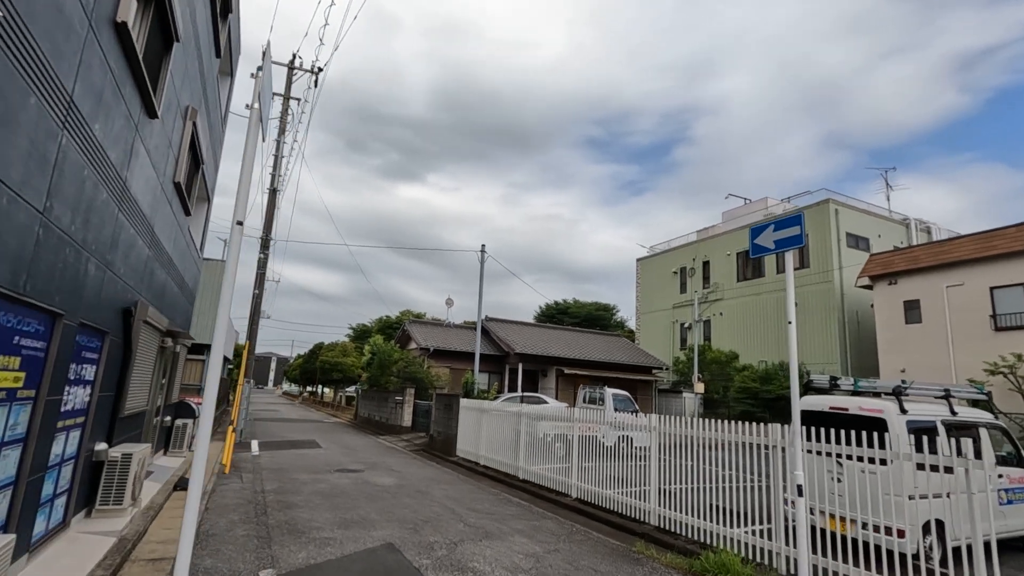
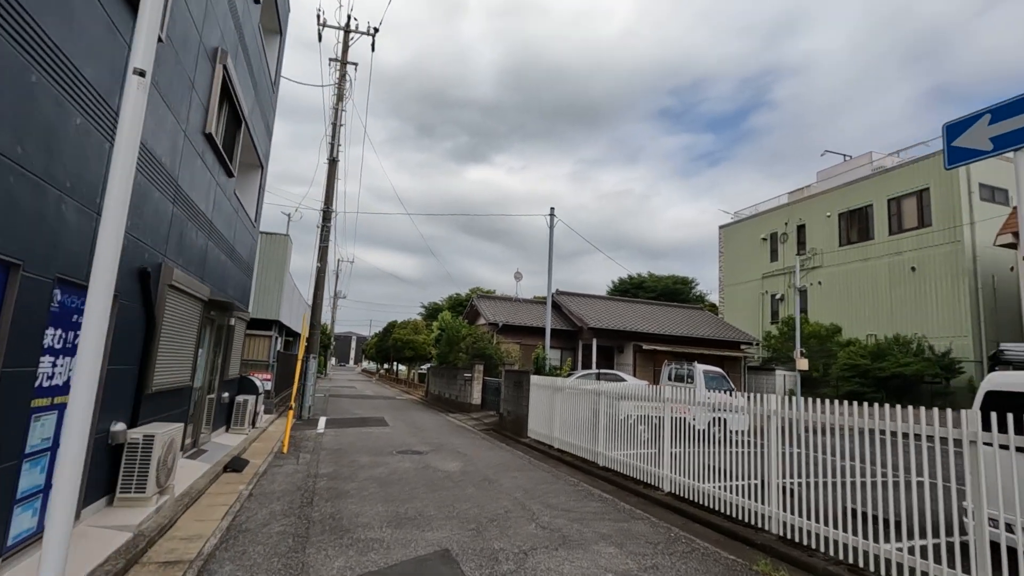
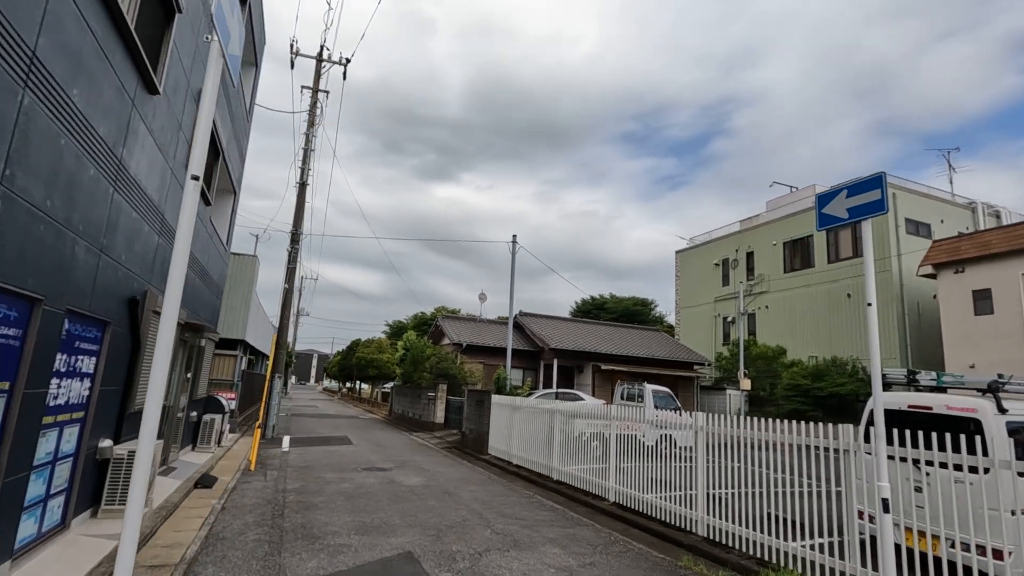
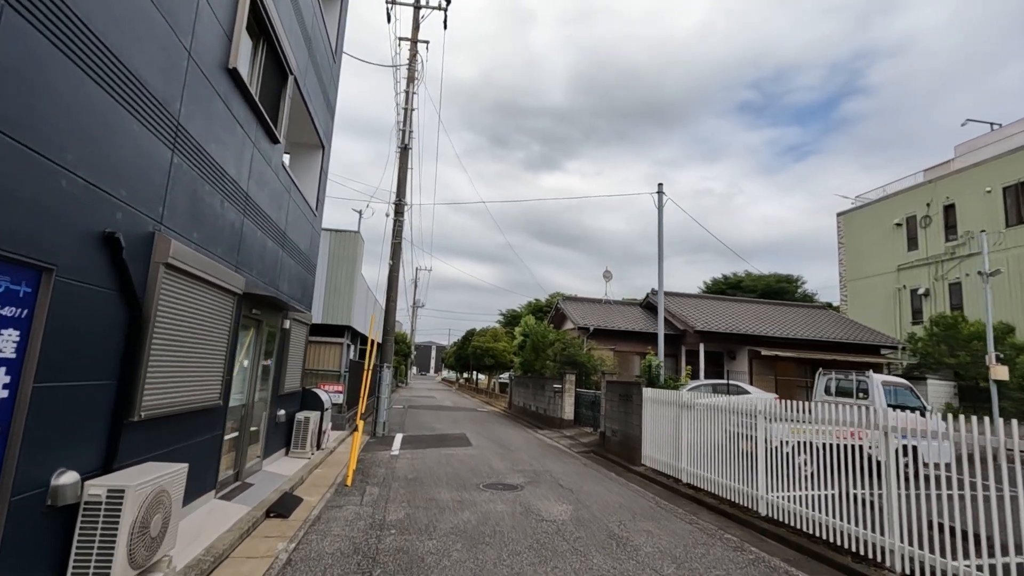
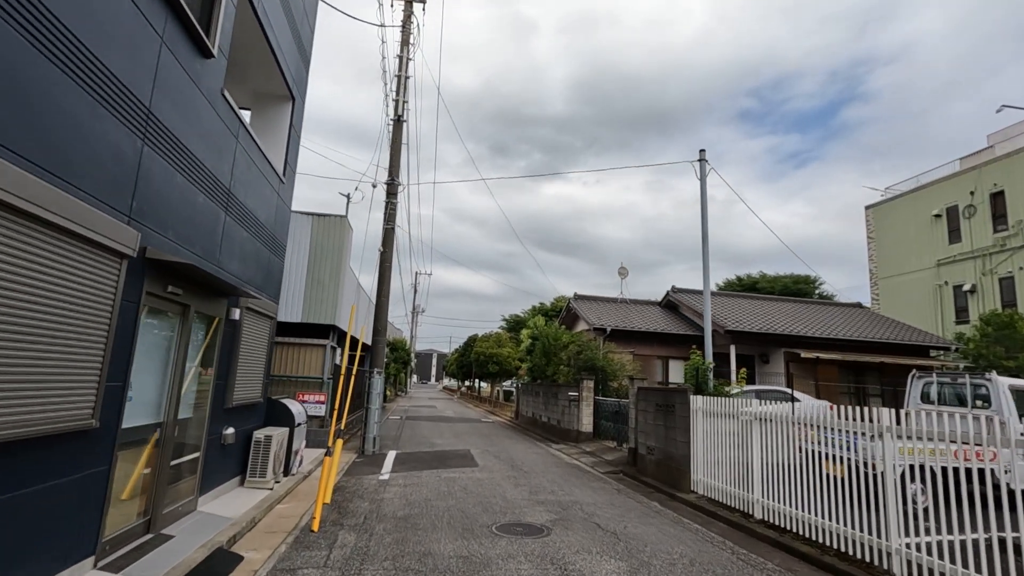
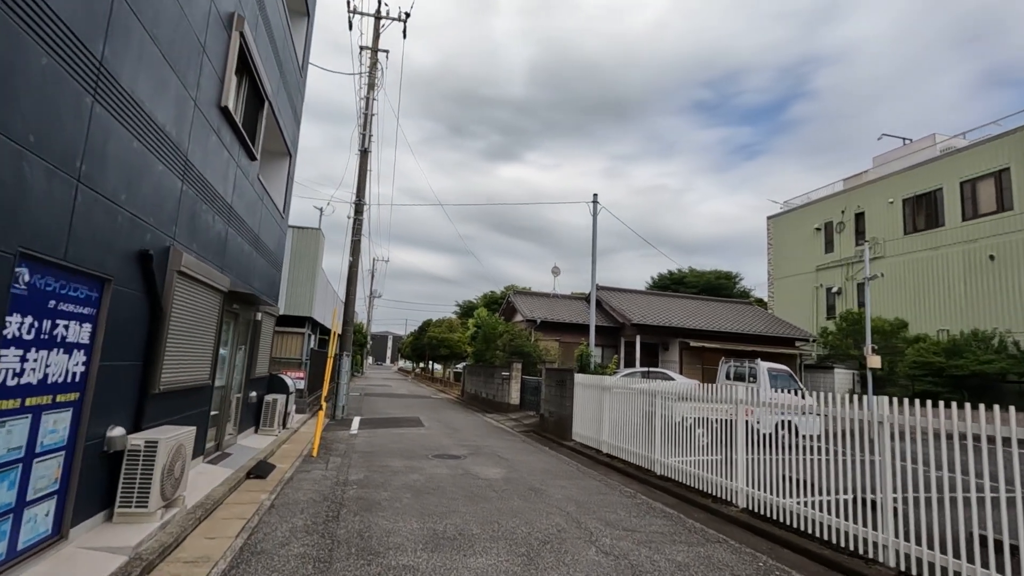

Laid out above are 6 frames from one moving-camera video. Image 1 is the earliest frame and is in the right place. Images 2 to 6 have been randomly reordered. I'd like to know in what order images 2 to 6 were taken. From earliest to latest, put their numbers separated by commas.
3, 2, 6, 4, 5
